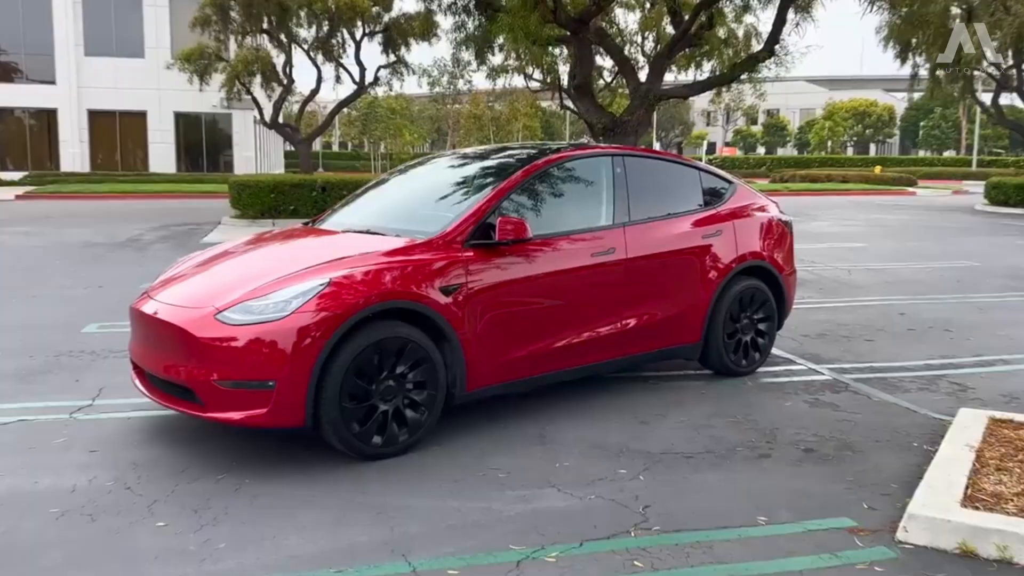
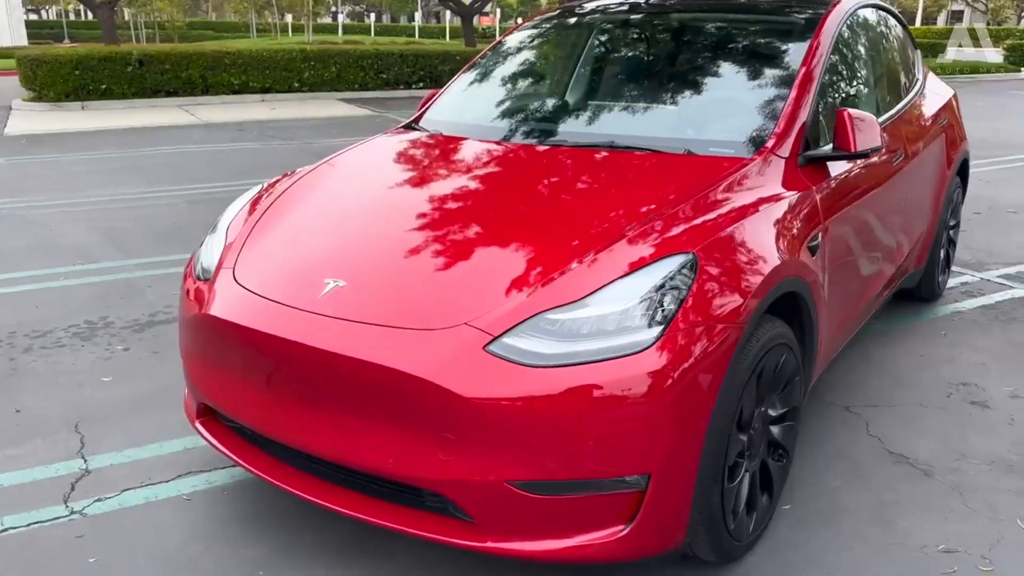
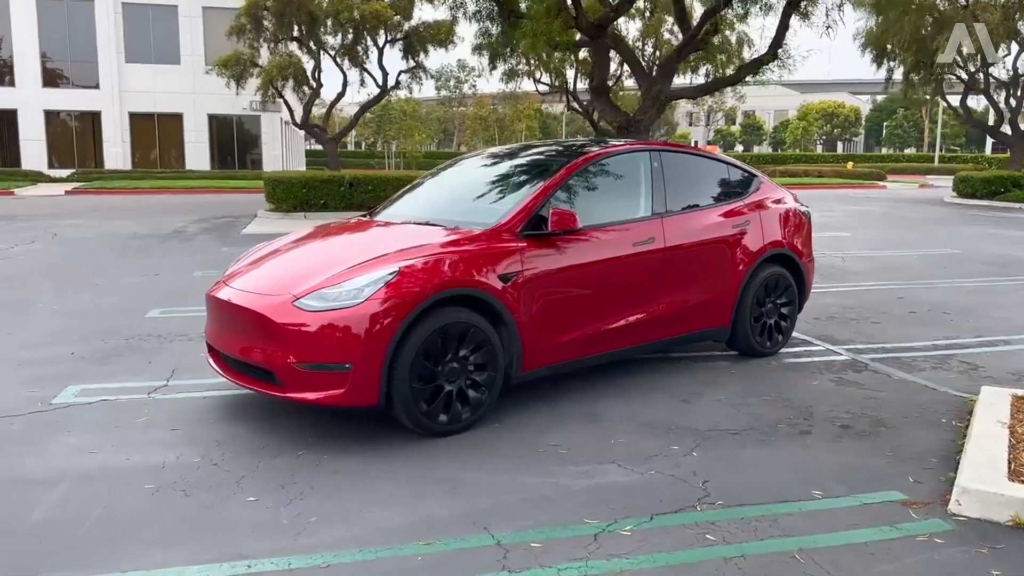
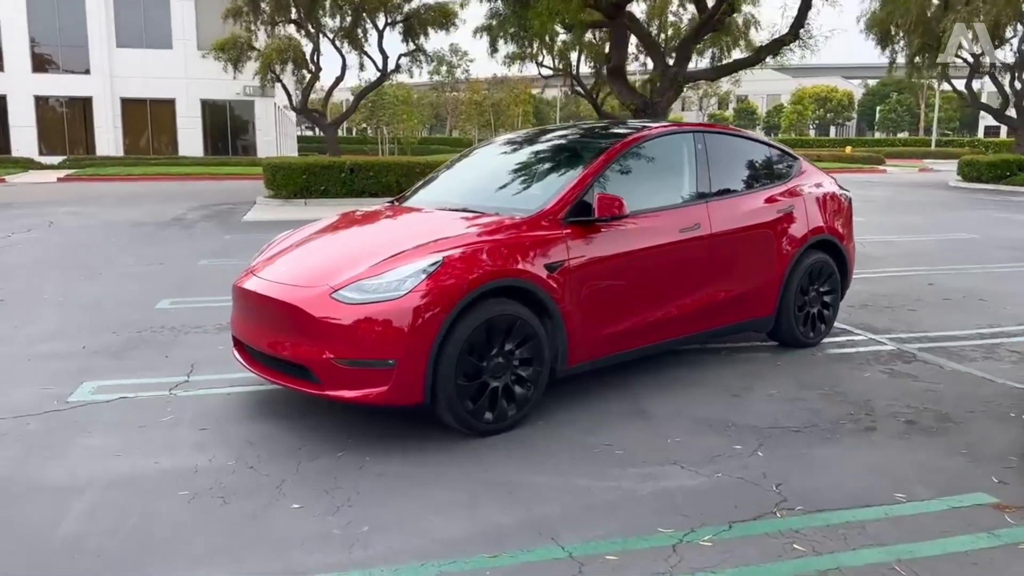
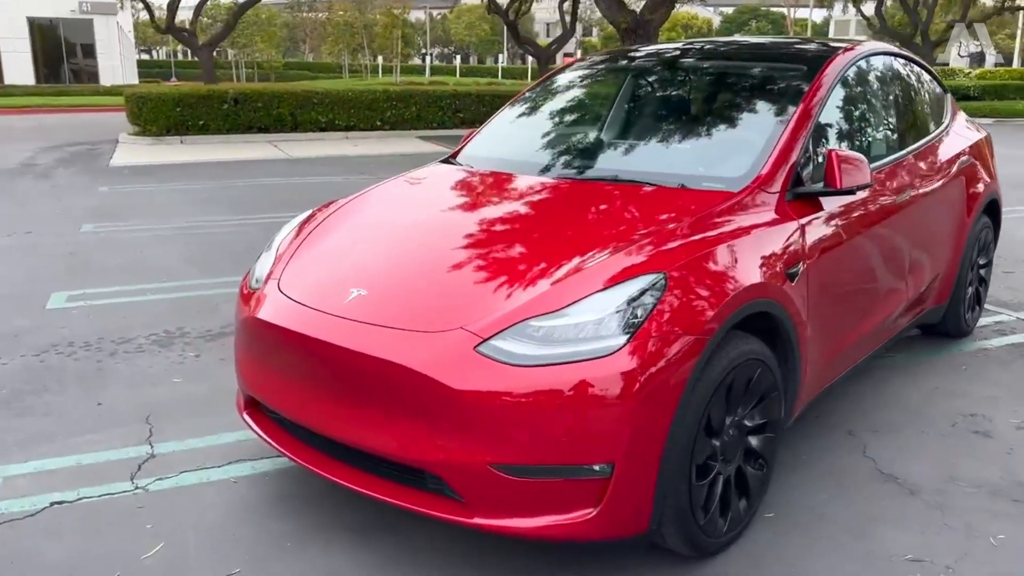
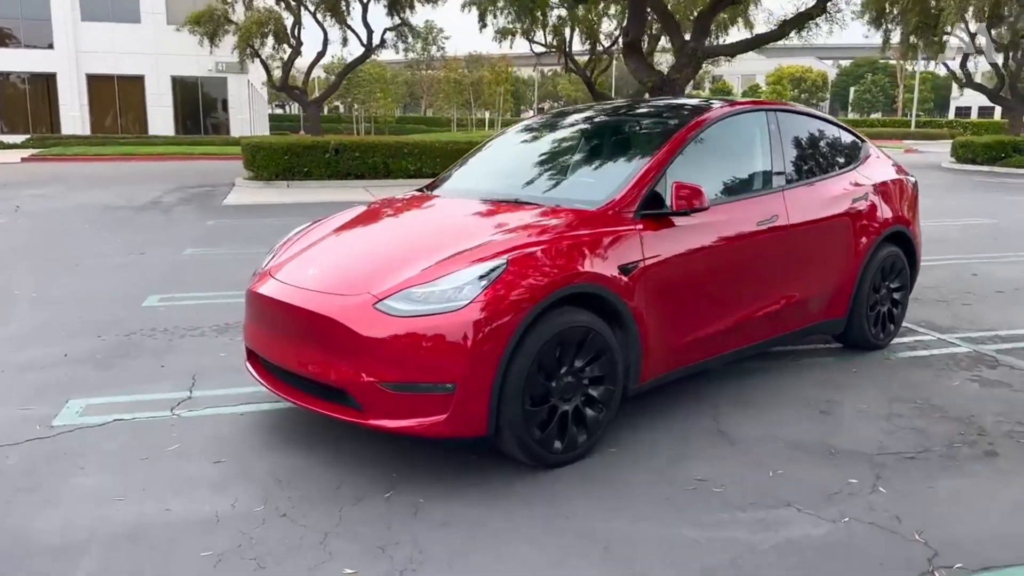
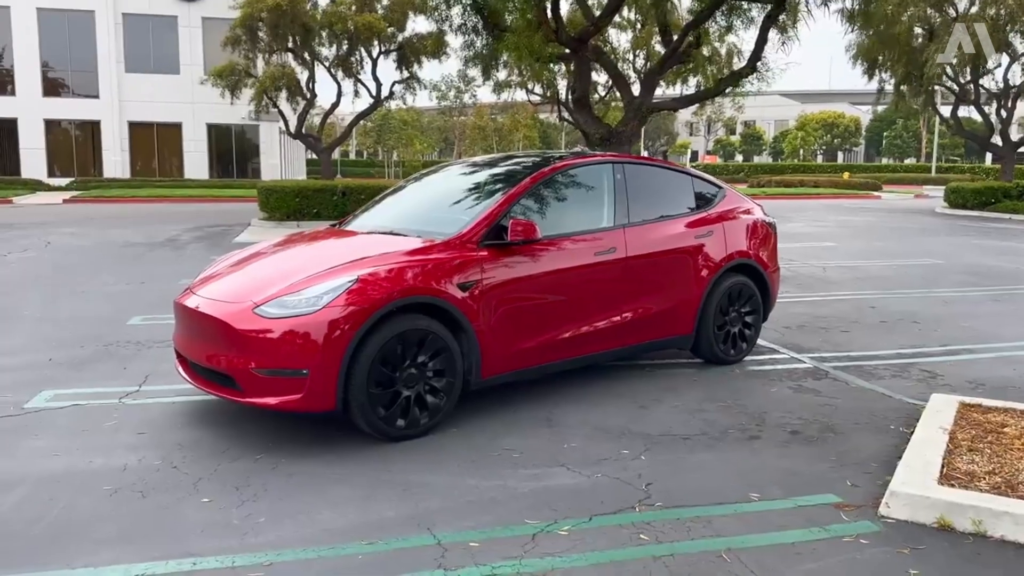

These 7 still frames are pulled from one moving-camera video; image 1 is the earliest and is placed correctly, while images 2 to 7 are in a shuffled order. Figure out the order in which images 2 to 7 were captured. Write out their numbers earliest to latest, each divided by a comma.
7, 3, 4, 6, 5, 2
